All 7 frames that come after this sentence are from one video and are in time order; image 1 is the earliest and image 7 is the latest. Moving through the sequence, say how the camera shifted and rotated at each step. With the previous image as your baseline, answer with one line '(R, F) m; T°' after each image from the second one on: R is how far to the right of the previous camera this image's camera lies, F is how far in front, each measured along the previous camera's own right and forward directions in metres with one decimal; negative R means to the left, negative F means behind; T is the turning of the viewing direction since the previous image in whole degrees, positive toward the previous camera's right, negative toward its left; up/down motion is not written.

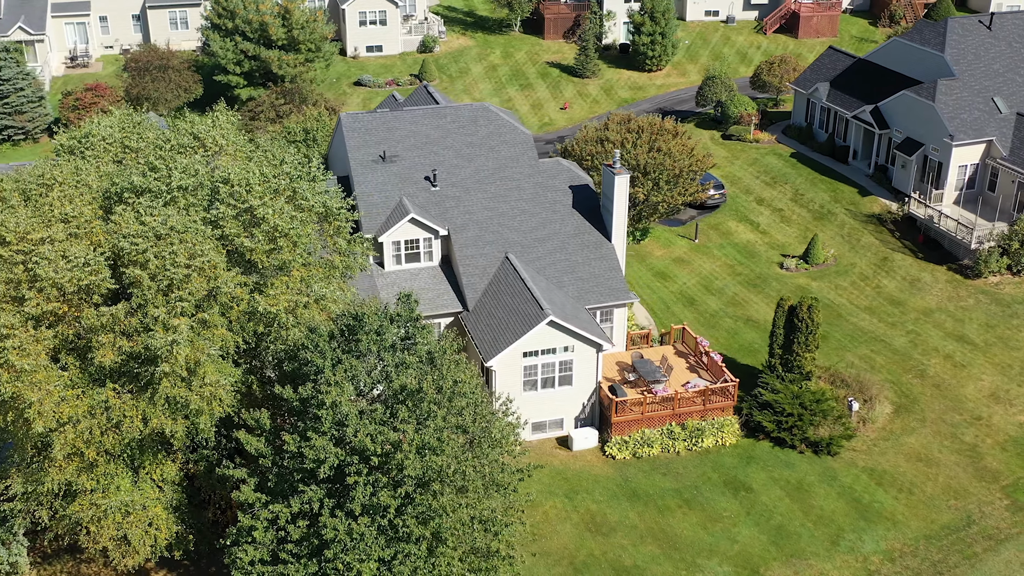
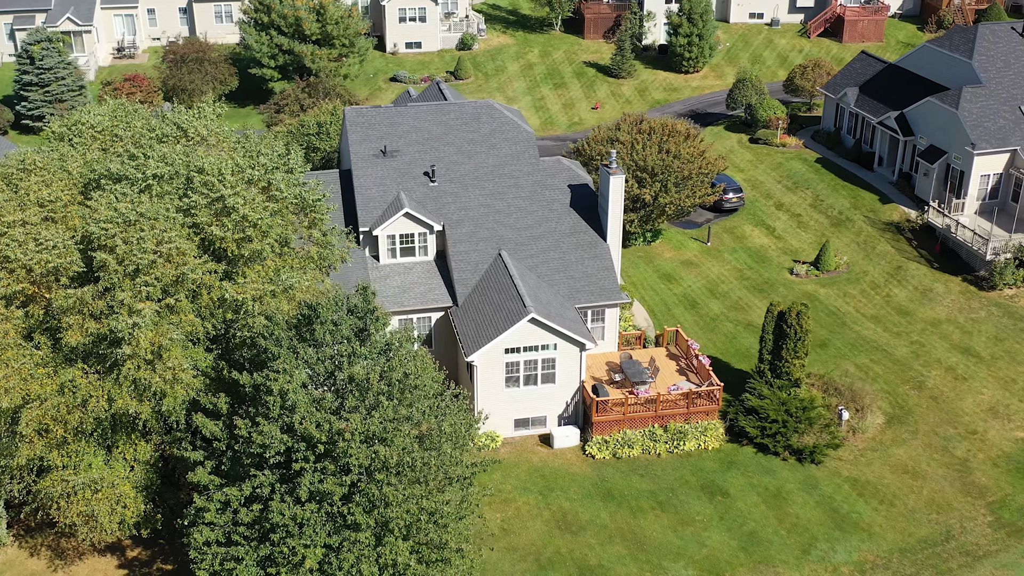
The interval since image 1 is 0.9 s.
(+2.6, -0.1) m; -4°
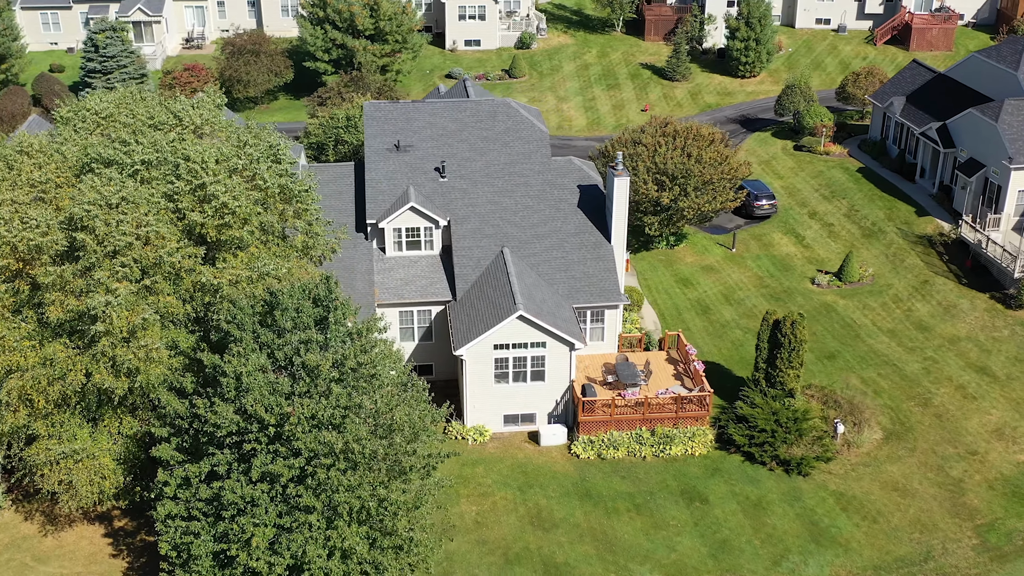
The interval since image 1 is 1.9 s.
(+3.2, -0.2) m; -5°
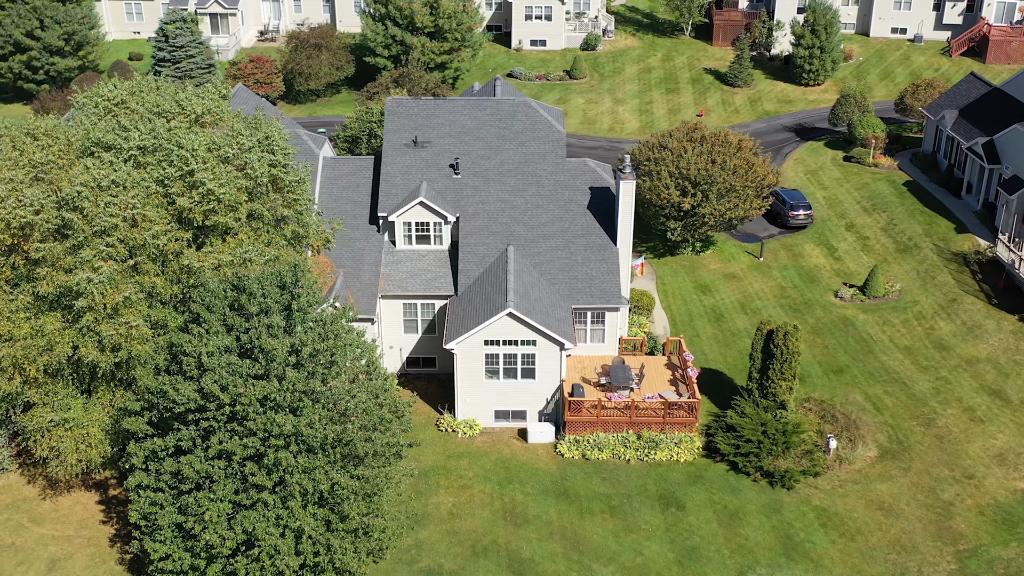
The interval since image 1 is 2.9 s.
(+3.5, -0.2) m; -6°
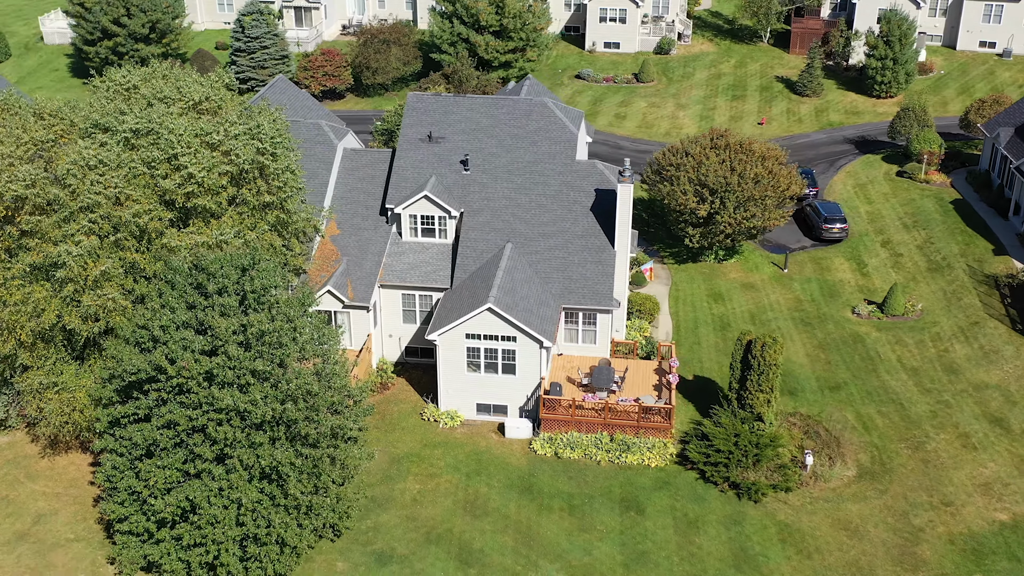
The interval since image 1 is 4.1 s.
(+4.5, -0.3) m; -7°
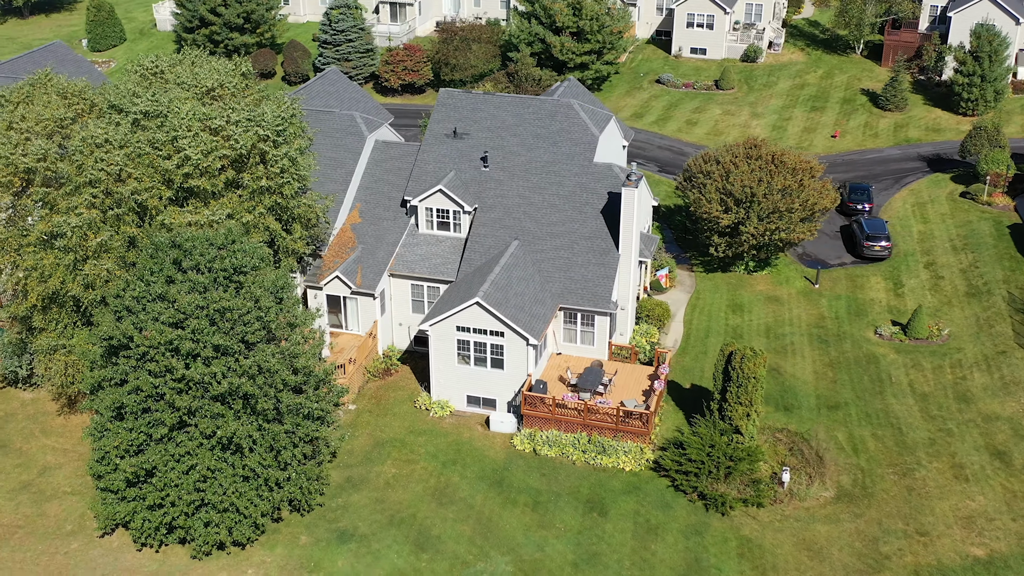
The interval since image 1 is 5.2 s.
(+4.8, -0.2) m; -7°
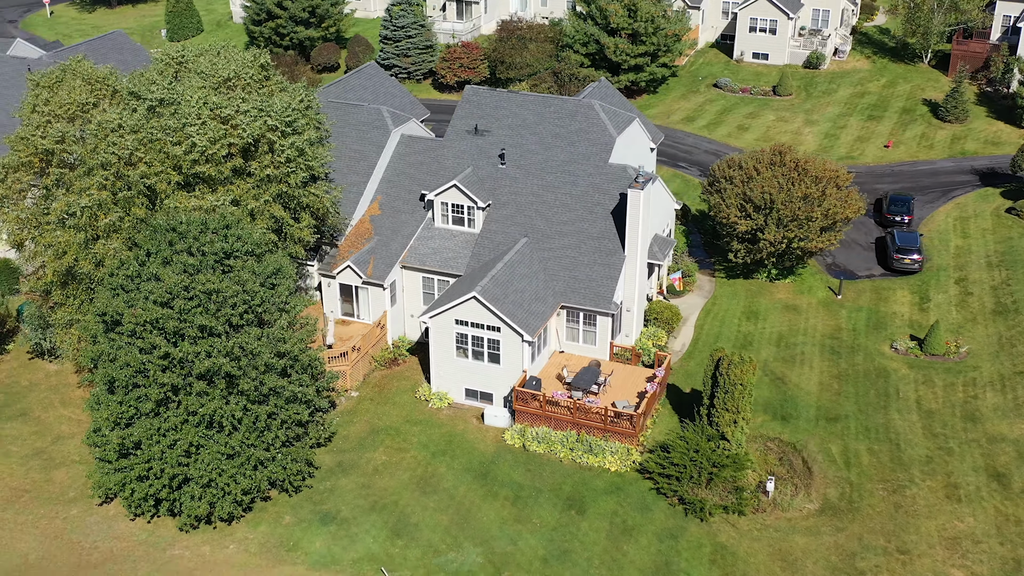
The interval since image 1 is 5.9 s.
(+3.2, -0.2) m; -5°
